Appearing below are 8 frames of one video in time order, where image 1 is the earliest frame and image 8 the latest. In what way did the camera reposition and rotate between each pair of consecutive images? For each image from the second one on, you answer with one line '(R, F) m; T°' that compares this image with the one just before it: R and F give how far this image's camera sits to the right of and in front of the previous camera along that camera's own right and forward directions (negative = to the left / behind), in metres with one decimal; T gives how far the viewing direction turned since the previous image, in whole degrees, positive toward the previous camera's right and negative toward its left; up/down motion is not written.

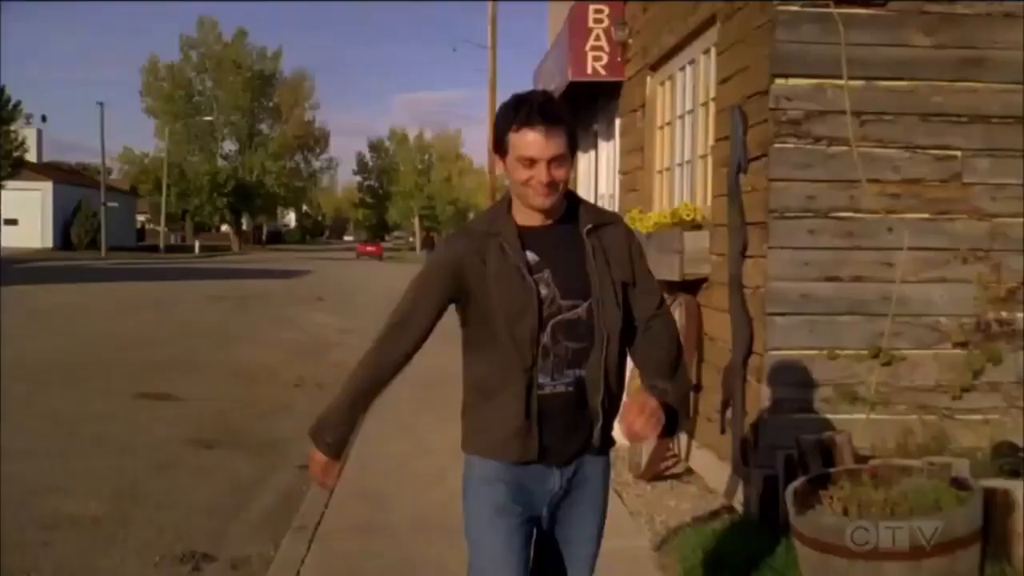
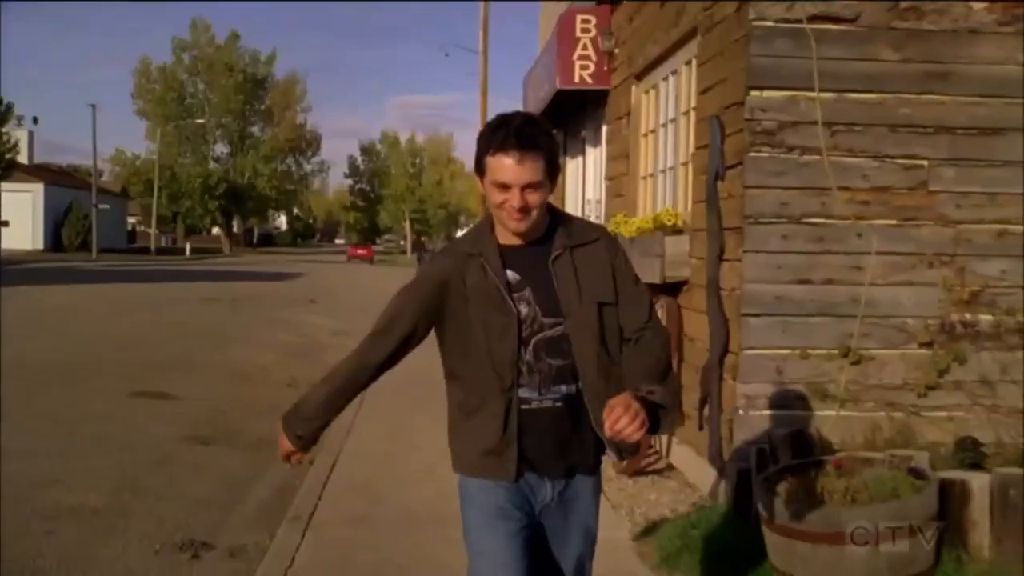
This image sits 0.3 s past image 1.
(0.0, -0.3) m; 0°
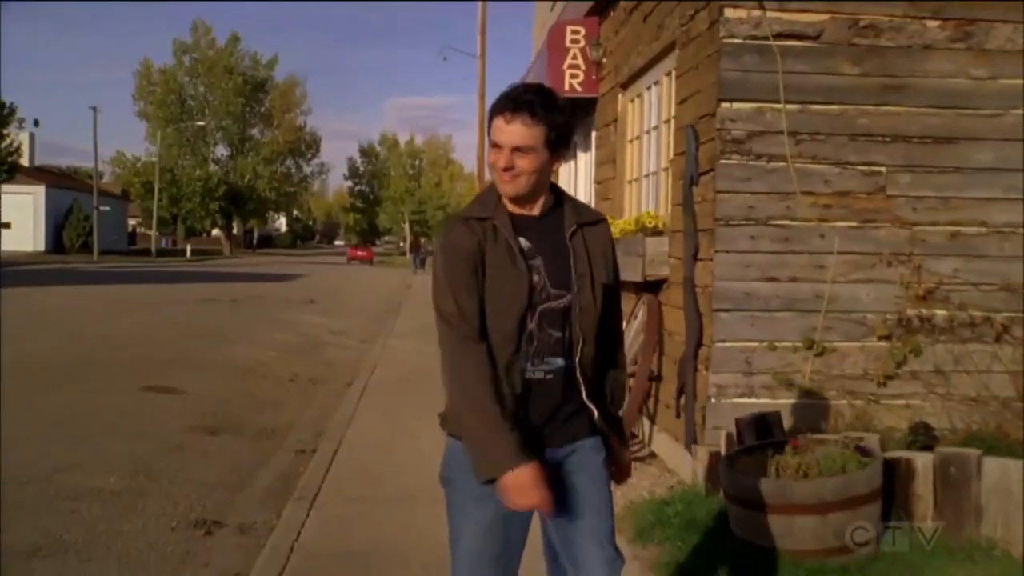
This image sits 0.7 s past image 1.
(+0.1, -0.5) m; 0°
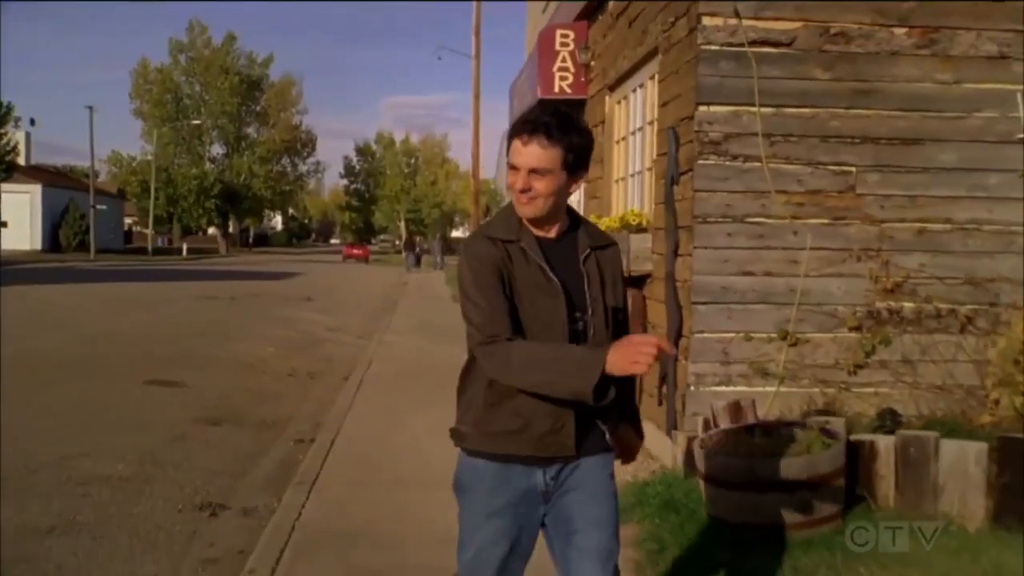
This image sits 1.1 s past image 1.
(0.0, -0.4) m; 0°
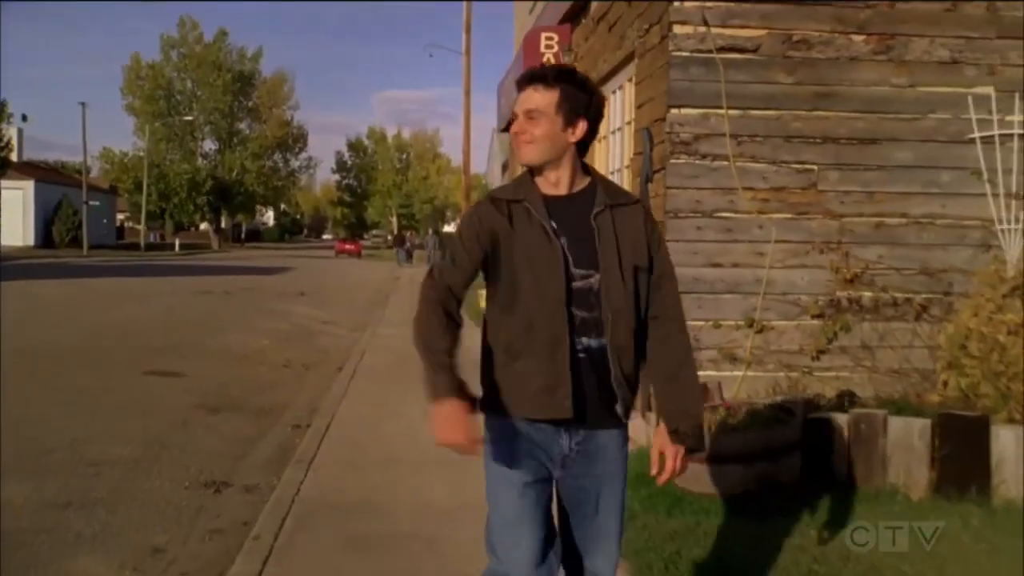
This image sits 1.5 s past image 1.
(+0.1, -0.5) m; 0°
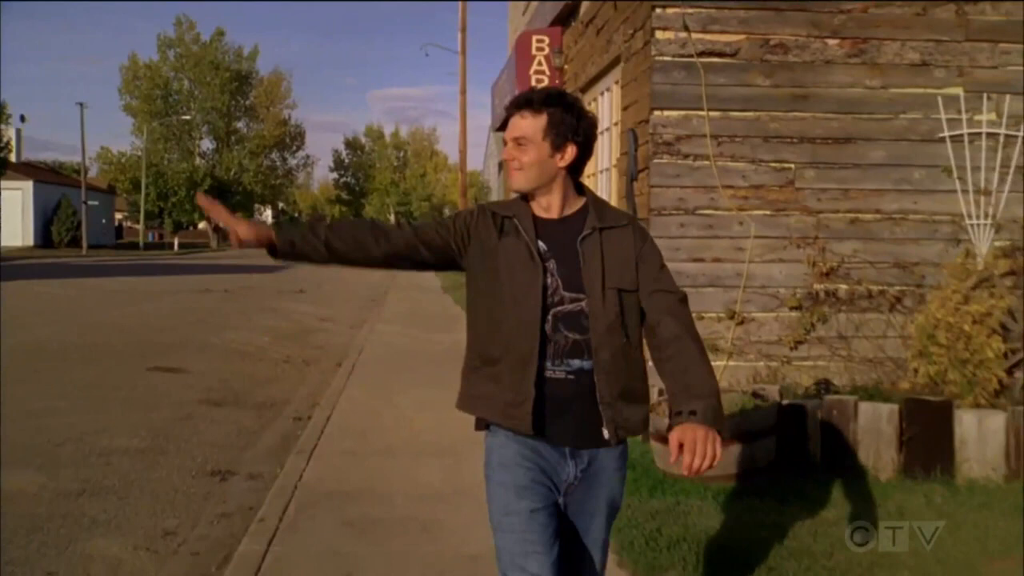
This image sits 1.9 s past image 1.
(+0.1, -0.4) m; 0°
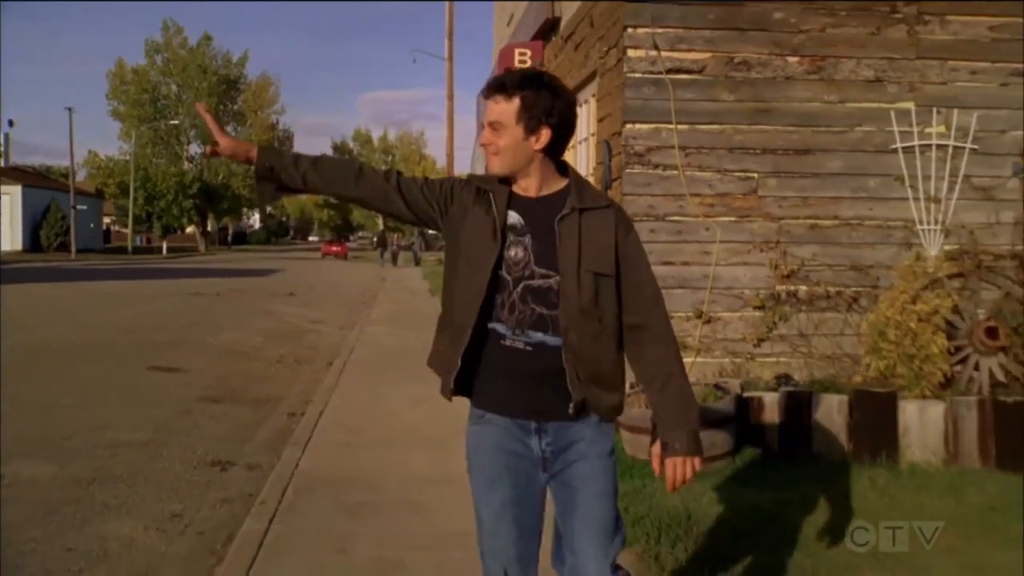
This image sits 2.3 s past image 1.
(0.0, -0.6) m; +1°
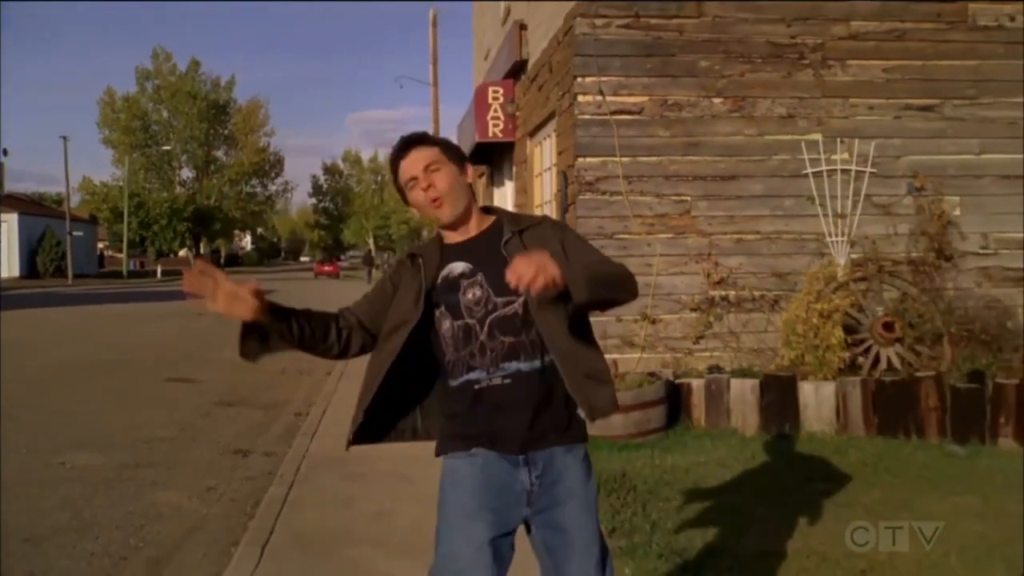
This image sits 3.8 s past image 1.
(+0.2, -1.6) m; 0°
